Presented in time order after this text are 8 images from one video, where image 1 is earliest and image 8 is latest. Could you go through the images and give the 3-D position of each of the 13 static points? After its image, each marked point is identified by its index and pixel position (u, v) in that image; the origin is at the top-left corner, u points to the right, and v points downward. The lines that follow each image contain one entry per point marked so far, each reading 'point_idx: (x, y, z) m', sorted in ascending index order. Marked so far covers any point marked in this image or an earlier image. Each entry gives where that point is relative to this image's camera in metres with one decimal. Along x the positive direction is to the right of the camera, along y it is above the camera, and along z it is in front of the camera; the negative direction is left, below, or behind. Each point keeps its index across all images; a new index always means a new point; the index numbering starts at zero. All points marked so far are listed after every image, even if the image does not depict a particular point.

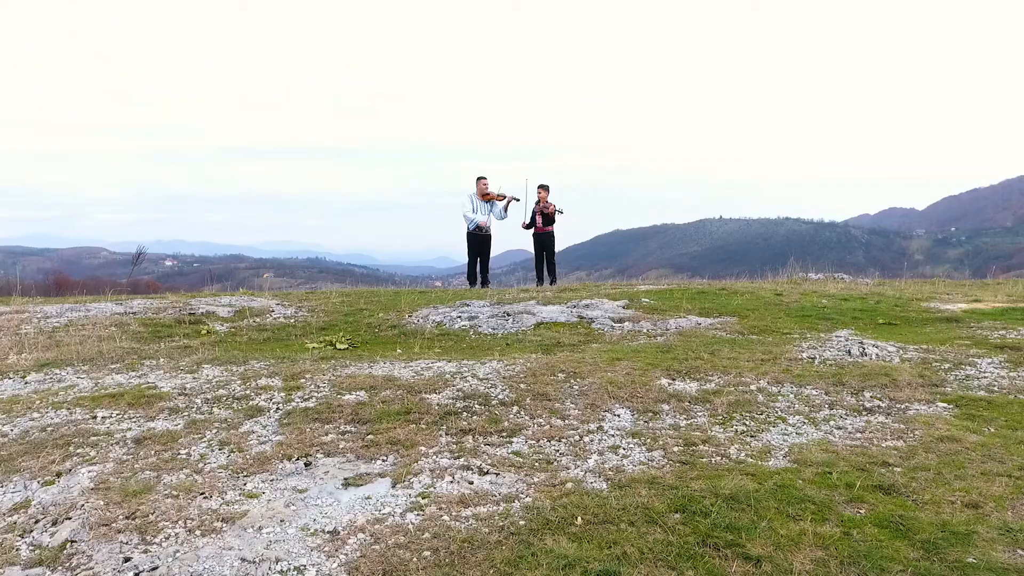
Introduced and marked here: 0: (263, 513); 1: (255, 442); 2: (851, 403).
0: (-2.1, -1.8, +5.4) m
1: (-2.7, -1.6, +6.9) m
2: (+4.0, -1.3, +7.8) m
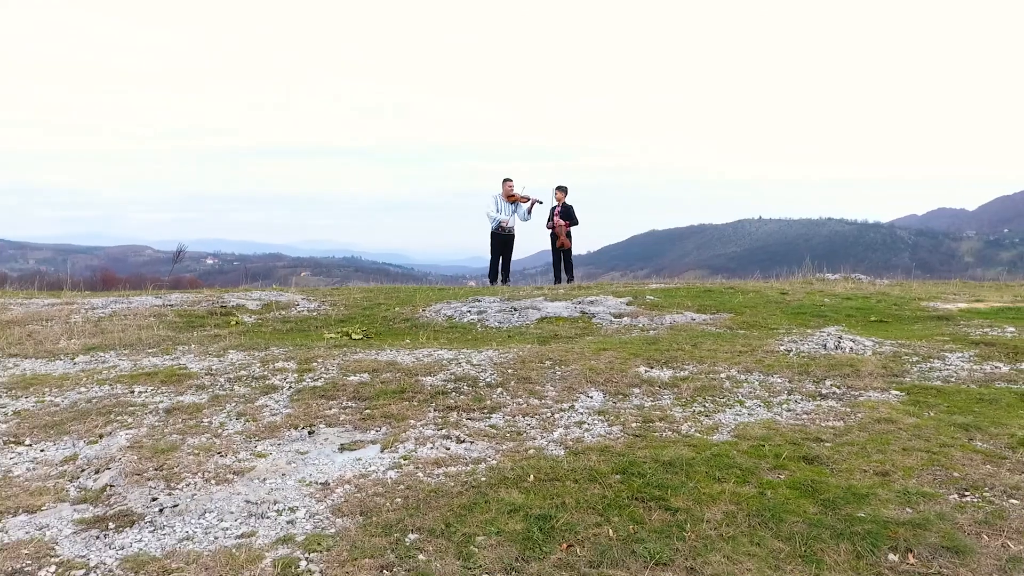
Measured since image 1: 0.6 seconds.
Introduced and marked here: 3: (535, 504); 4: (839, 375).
0: (-2.4, -1.7, +6.4) m
1: (-3.0, -1.5, +7.9) m
2: (+3.8, -1.3, +8.5) m
3: (+0.2, -1.8, +5.4) m
4: (+4.4, -1.2, +9.0) m
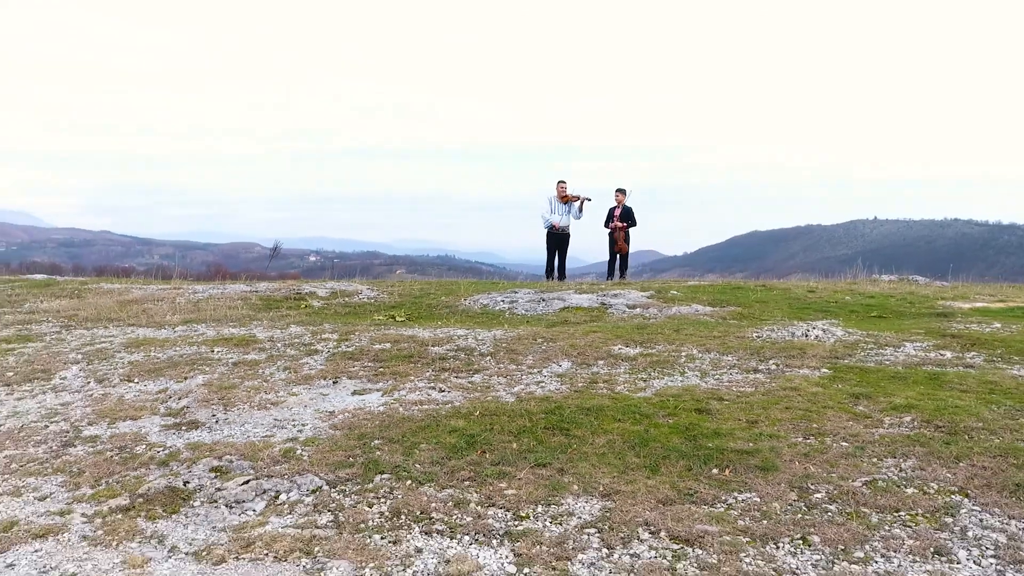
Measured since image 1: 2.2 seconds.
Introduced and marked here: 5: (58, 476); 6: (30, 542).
0: (-2.9, -1.5, +8.7) m
1: (-3.2, -1.2, +10.2) m
2: (+3.5, -1.1, +9.9) m
3: (-0.5, -1.6, +7.4) m
4: (+4.3, -1.0, +10.3) m
5: (-4.4, -1.8, +6.3) m
6: (-3.7, -2.0, +5.1) m
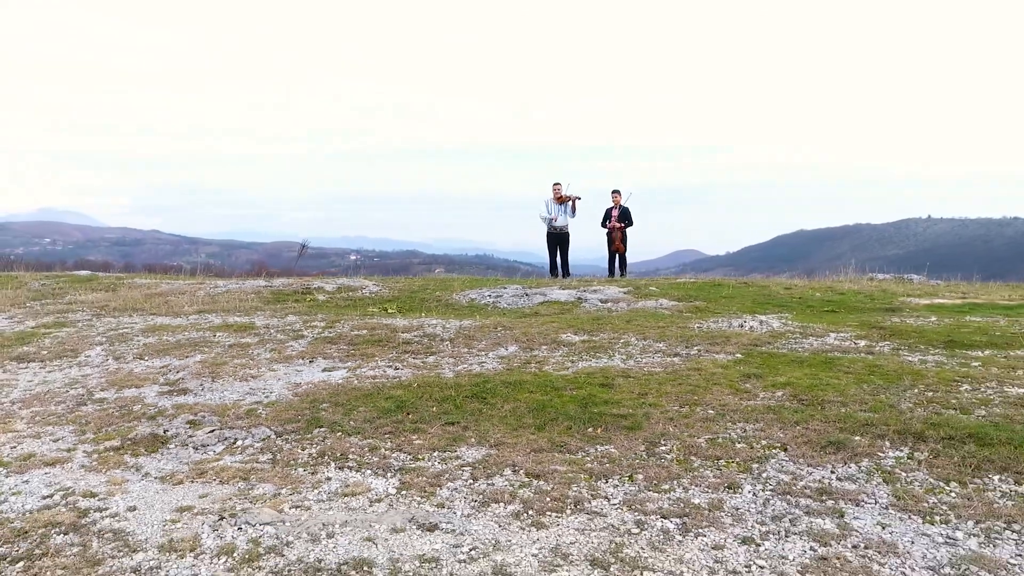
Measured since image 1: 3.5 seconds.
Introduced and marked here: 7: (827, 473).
0: (-3.8, -1.4, +10.3) m
1: (-4.0, -1.1, +11.9) m
2: (+2.7, -1.0, +11.2) m
3: (-1.4, -1.5, +8.8) m
4: (+3.4, -1.0, +11.5) m
5: (-5.4, -1.7, +8.0) m
6: (-4.8, -1.8, +6.8) m
7: (+3.0, -1.8, +6.4) m
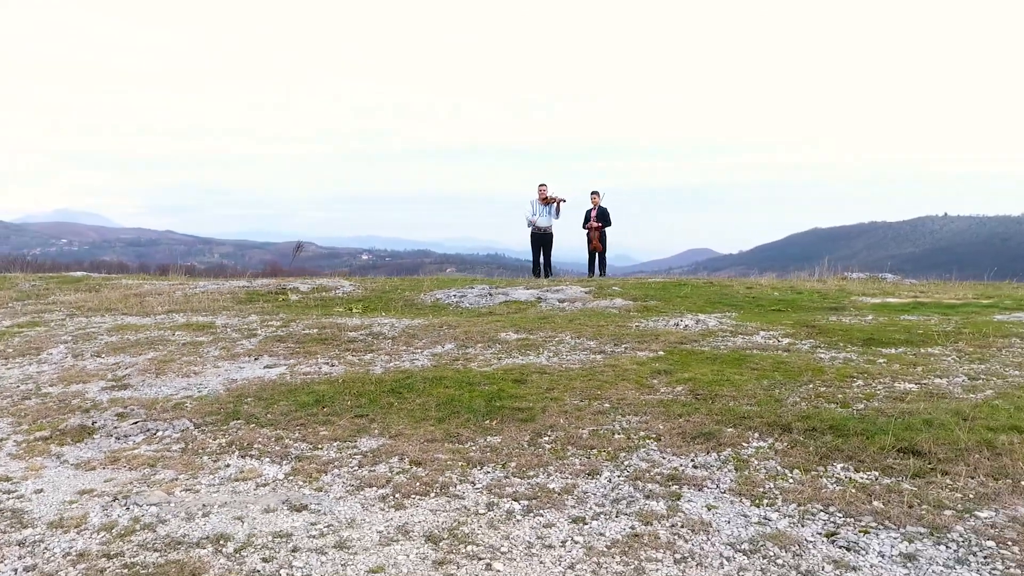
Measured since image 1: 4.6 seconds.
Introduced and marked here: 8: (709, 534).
0: (-4.9, -1.4, +10.9) m
1: (-5.2, -1.1, +12.4) m
2: (+1.5, -1.0, +11.6) m
3: (-2.6, -1.5, +9.4) m
4: (+2.3, -1.0, +12.0) m
5: (-6.6, -1.7, +8.6) m
6: (-6.1, -1.9, +7.4) m
7: (+1.8, -1.8, +6.8) m
8: (+1.6, -2.0, +5.3) m
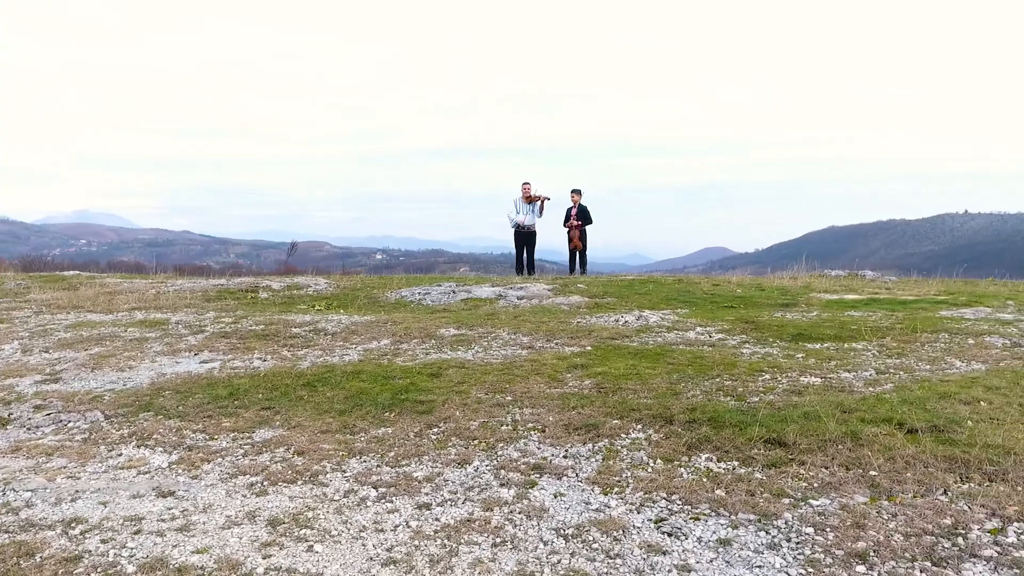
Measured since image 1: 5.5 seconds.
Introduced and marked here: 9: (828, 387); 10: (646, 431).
0: (-6.2, -1.3, +11.1) m
1: (-6.4, -1.1, +12.7) m
2: (+0.3, -1.0, +11.8) m
3: (-3.9, -1.4, +9.6) m
4: (+1.1, -0.9, +12.2) m
5: (-7.9, -1.6, +9.0) m
6: (-7.4, -1.8, +7.7) m
7: (+0.5, -1.7, +7.0) m
8: (+0.2, -1.9, +5.5) m
9: (+4.2, -1.3, +8.7) m
10: (+1.5, -1.6, +7.4) m
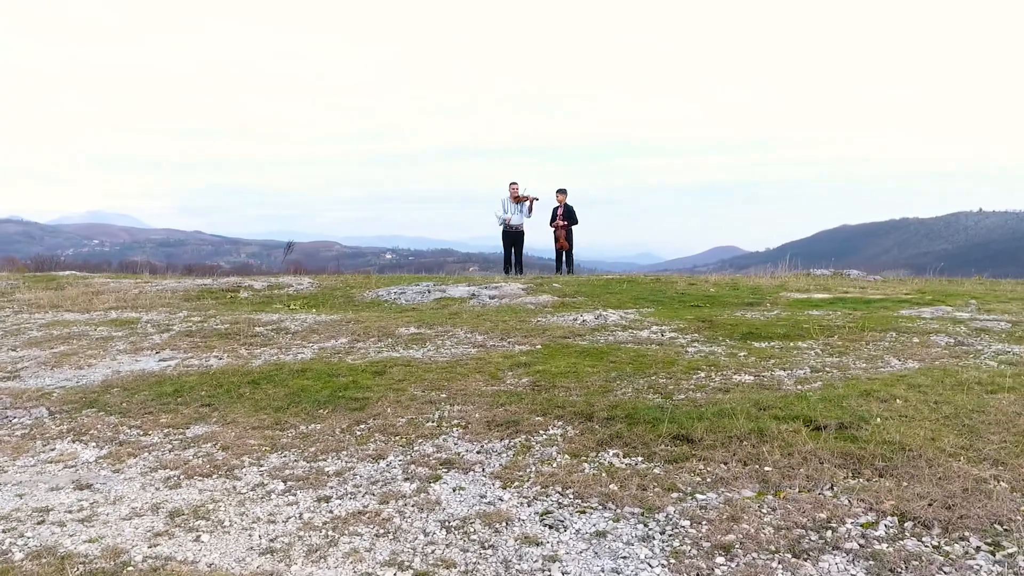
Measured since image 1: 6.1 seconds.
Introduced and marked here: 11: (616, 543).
0: (-7.0, -1.3, +11.4) m
1: (-7.2, -1.1, +13.0) m
2: (-0.6, -1.0, +12.0) m
3: (-4.8, -1.4, +9.8) m
4: (+0.2, -0.9, +12.3) m
5: (-8.8, -1.6, +9.2) m
6: (-8.3, -1.8, +7.9) m
7: (-0.4, -1.7, +7.2) m
8: (-0.7, -1.9, +5.6) m
9: (+3.3, -1.3, +8.8) m
10: (+0.6, -1.6, +7.6) m
11: (+0.8, -2.0, +5.1) m
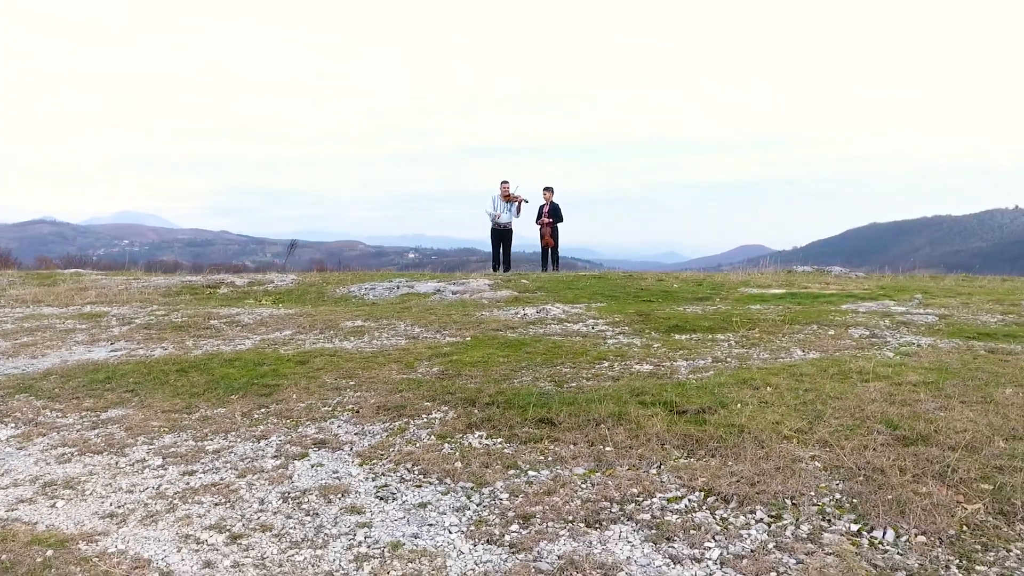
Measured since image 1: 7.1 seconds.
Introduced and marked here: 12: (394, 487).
0: (-8.3, -1.2, +12.0) m
1: (-8.4, -1.0, +13.6) m
2: (-1.8, -0.9, +12.4) m
3: (-6.1, -1.3, +10.4) m
4: (-1.0, -0.8, +12.7) m
5: (-10.1, -1.5, +9.9) m
6: (-9.6, -1.7, +8.6) m
7: (-1.8, -1.6, +7.6) m
8: (-2.2, -1.8, +6.1) m
9: (+1.9, -1.2, +9.1) m
10: (-0.8, -1.5, +8.0) m
11: (-0.7, -1.9, +5.5) m
12: (-1.1, -1.8, +6.0) m
